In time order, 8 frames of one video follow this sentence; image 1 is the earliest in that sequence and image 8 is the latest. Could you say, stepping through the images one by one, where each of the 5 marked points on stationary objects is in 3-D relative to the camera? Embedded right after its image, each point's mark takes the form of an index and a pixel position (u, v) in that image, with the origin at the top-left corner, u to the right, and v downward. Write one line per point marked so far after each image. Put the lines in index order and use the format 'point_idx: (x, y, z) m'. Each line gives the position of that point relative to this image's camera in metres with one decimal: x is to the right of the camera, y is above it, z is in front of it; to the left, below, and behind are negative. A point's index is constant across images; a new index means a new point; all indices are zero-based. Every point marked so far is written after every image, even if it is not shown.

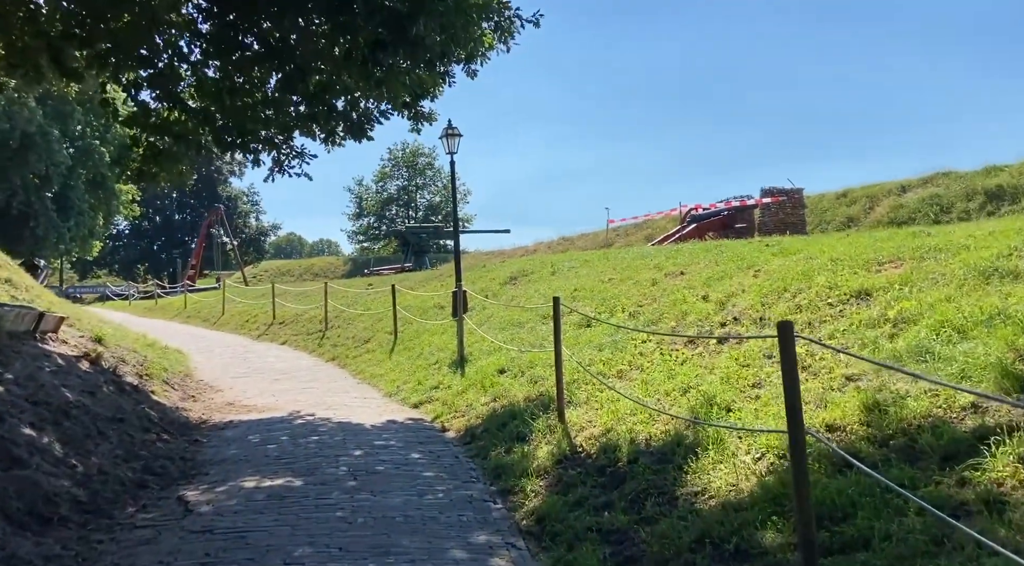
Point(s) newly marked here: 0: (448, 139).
0: (-1.2, +2.7, +15.6) m
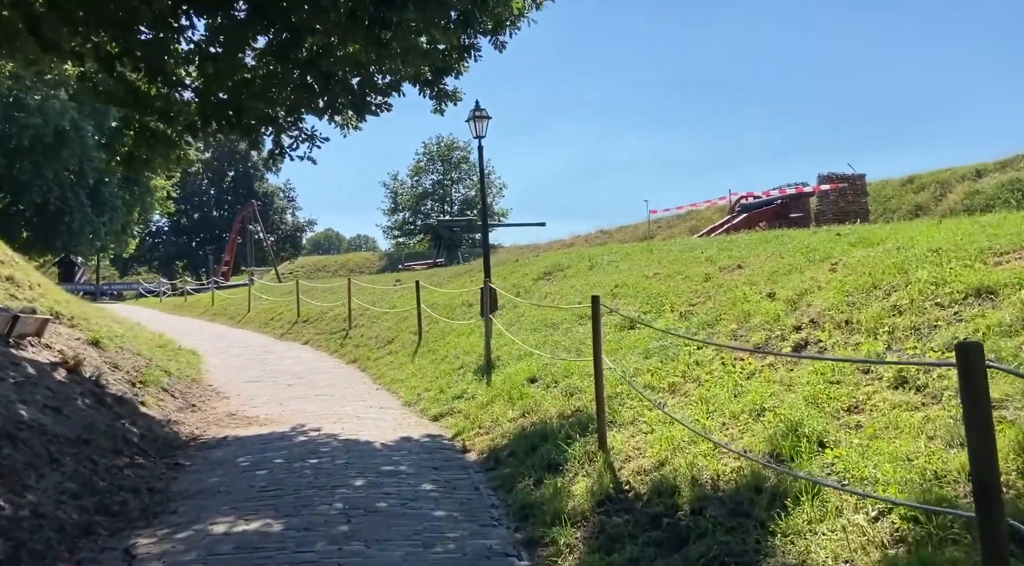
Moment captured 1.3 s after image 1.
0: (-0.6, +2.8, +14.3) m
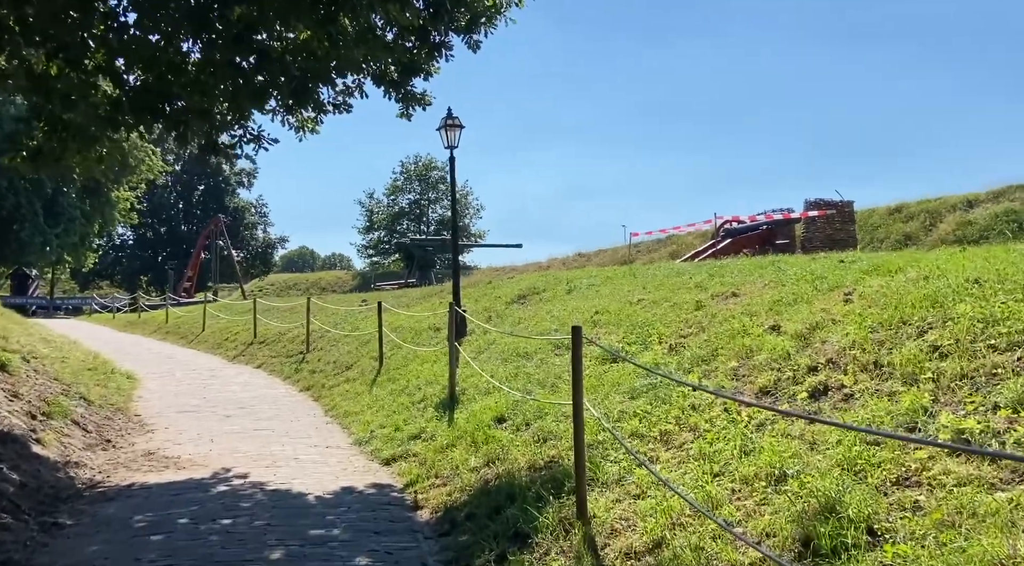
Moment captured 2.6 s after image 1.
0: (-1.0, +2.4, +13.2) m
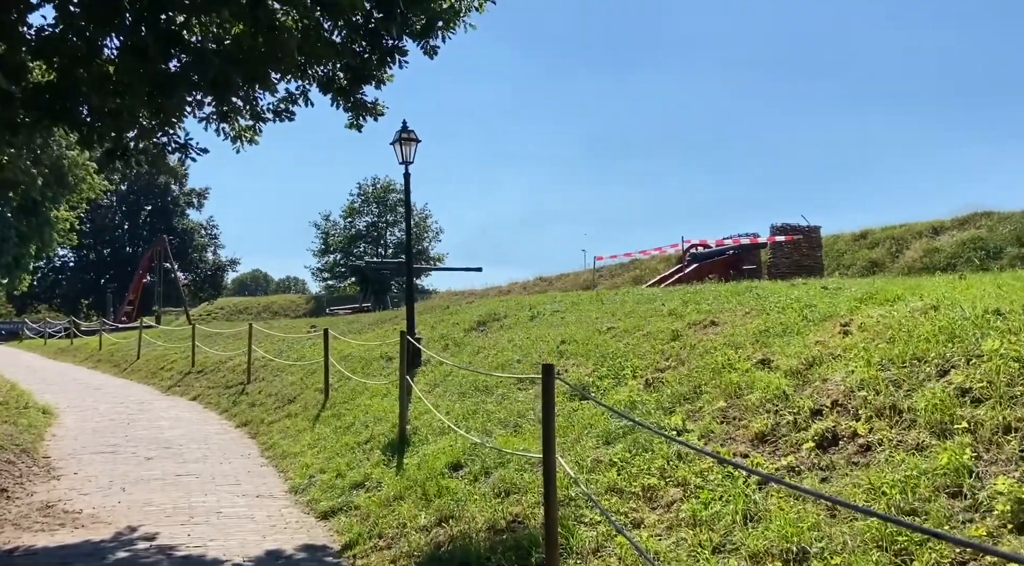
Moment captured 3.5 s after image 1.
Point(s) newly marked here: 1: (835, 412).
0: (-1.7, +2.0, +12.3) m
1: (+2.0, -0.8, +5.0) m
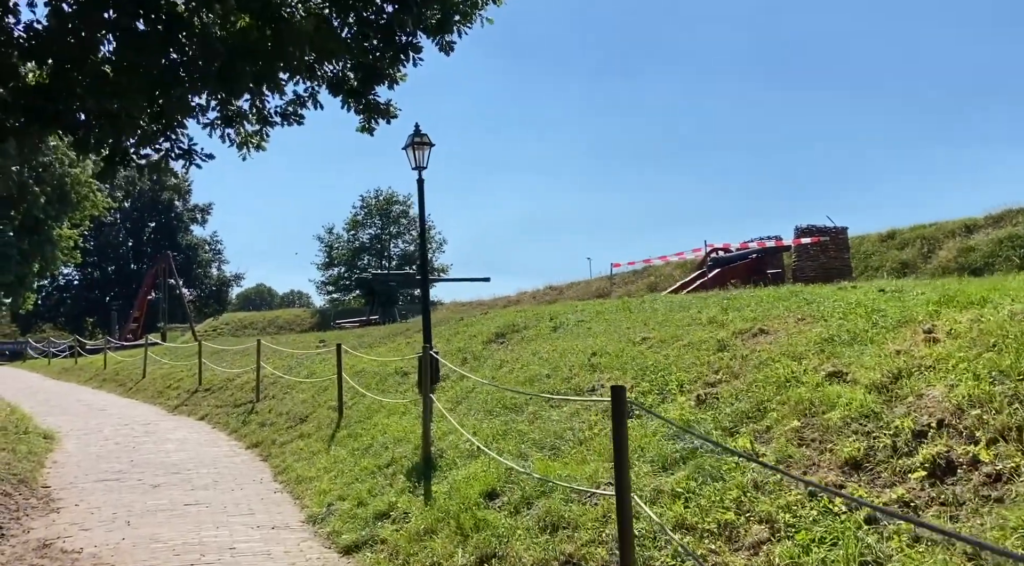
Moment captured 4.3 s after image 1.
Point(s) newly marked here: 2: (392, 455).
0: (-1.4, +1.9, +11.7) m
1: (+2.3, -0.8, +4.4) m
2: (-1.3, -1.8, +8.9) m
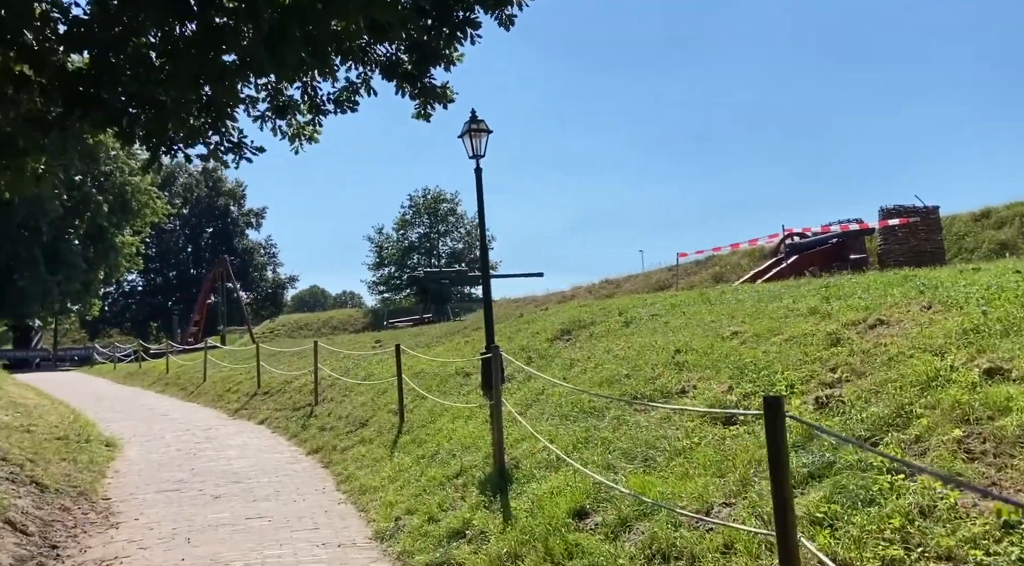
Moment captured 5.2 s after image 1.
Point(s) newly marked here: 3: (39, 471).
0: (-0.5, +1.9, +11.0) m
1: (+2.7, -0.7, +3.4) m
2: (-0.5, -1.8, +8.2) m
3: (-5.5, -2.1, +9.7) m
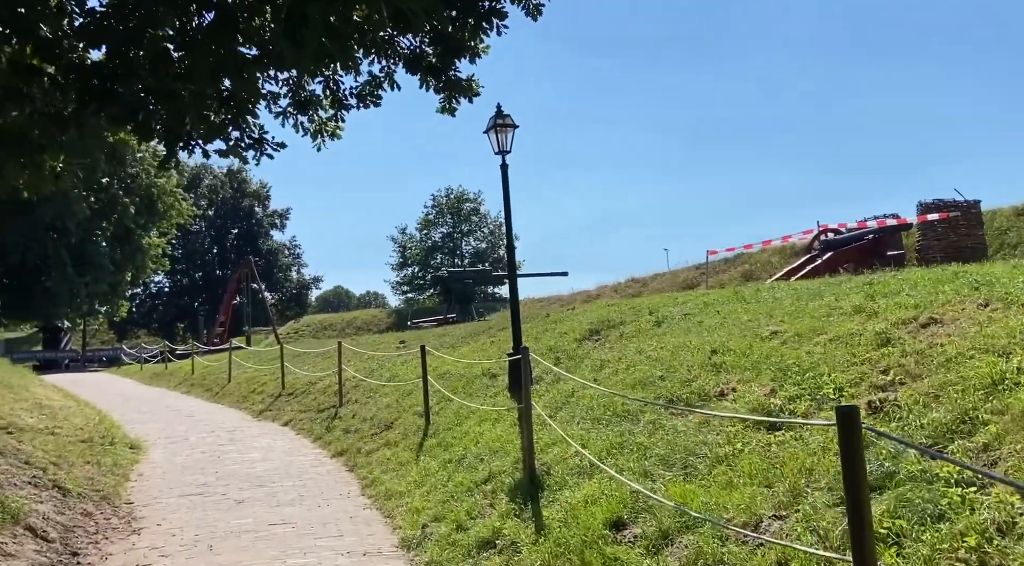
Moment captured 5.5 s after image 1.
0: (-0.2, +1.9, +10.7) m
1: (+2.9, -0.6, +3.1) m
2: (-0.2, -1.8, +7.9) m
3: (-5.2, -2.1, +9.6) m
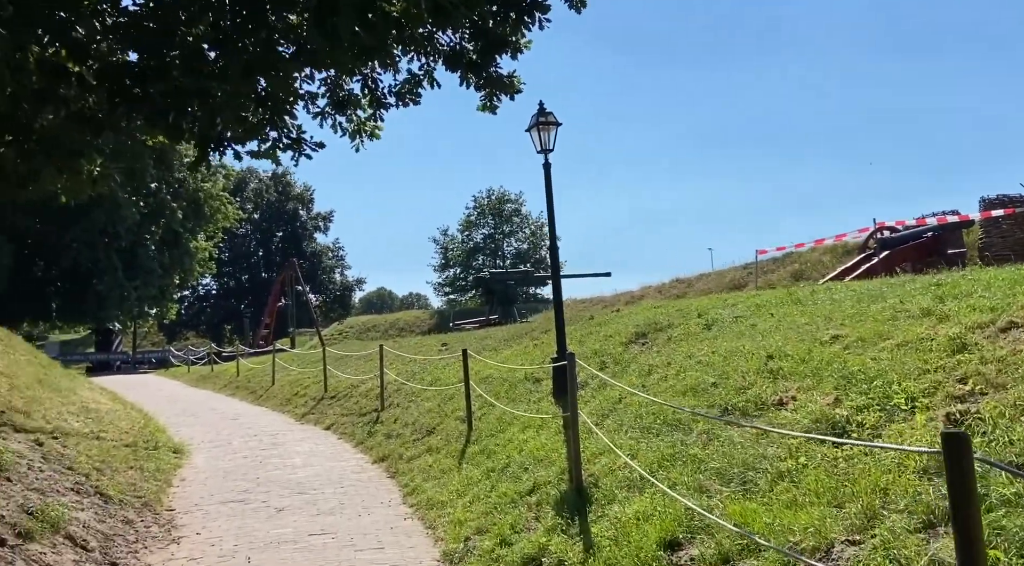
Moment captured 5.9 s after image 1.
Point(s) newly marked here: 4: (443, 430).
0: (+0.4, +1.9, +10.4) m
1: (+3.1, -0.7, +2.6) m
2: (+0.2, -1.8, +7.6) m
3: (-4.7, -2.2, +9.5) m
4: (-0.9, -2.0, +11.2) m
